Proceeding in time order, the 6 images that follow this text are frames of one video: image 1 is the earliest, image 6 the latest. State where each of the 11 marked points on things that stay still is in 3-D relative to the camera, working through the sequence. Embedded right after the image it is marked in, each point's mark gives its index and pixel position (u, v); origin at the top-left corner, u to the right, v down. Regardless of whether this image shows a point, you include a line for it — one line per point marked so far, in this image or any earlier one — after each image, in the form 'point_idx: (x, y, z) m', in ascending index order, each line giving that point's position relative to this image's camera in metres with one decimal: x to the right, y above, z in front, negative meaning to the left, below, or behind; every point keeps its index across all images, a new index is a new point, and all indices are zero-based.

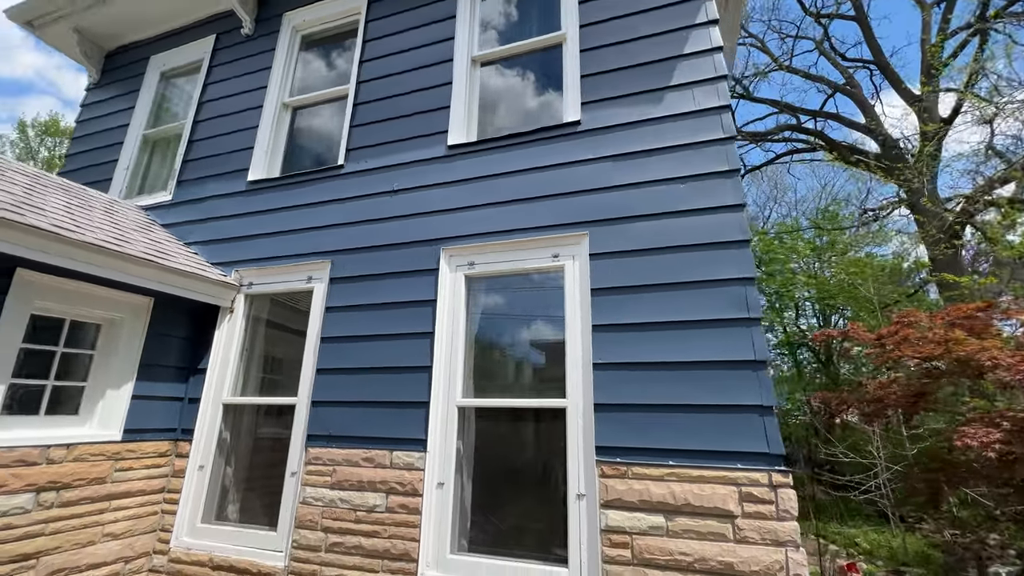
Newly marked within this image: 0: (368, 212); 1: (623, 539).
0: (-1.0, +0.5, +3.0) m
1: (+0.5, -1.1, +2.0) m
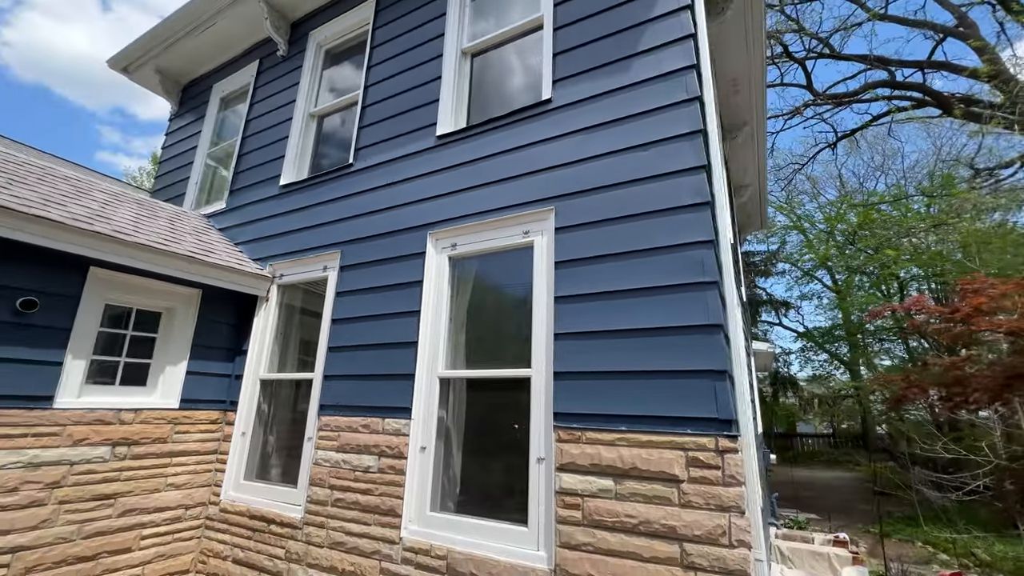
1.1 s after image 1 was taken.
0: (-1.0, +0.6, +3.3) m
1: (+0.3, -1.0, +2.0) m
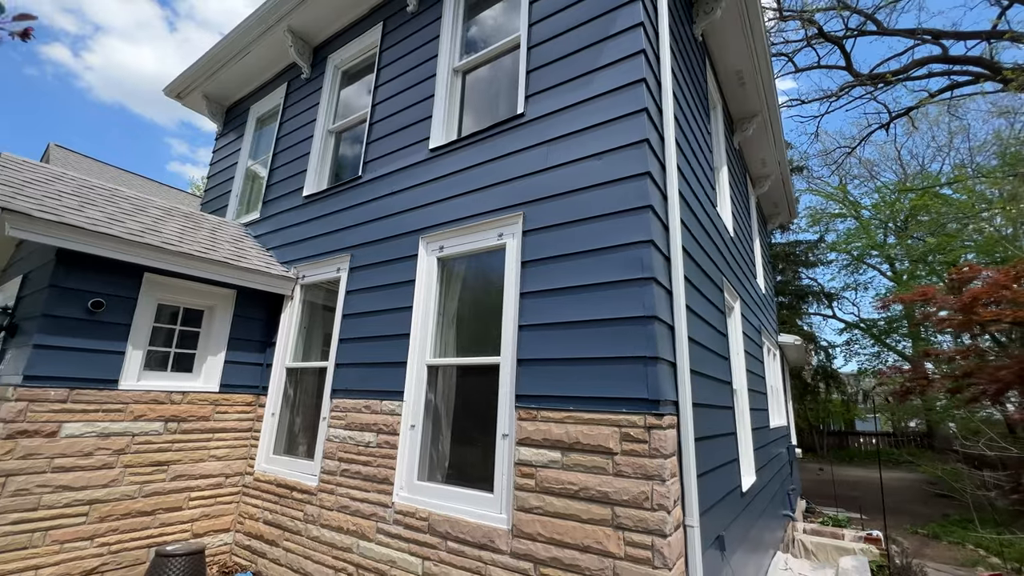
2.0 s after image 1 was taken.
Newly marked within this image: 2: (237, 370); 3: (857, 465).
0: (-1.1, +0.6, +3.7) m
1: (+0.1, -0.9, +2.3) m
2: (-2.4, -0.7, +3.9) m
3: (+13.1, -6.7, +17.1) m
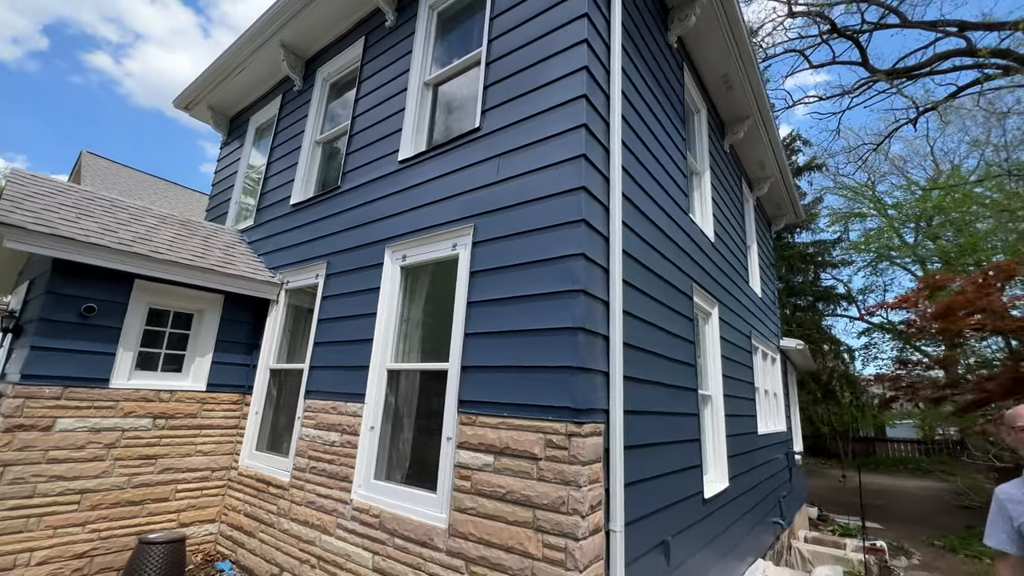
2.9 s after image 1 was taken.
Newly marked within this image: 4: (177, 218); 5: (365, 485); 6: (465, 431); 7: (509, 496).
0: (-1.4, +0.6, +3.9) m
1: (-0.2, -1.0, +2.4) m
2: (-2.6, -0.7, +4.1) m
3: (+13.5, -6.8, +16.6) m
4: (-3.5, +0.7, +4.7) m
5: (-1.0, -1.3, +2.9) m
6: (-0.3, -0.8, +2.5) m
7: (0.0, -1.0, +2.2) m
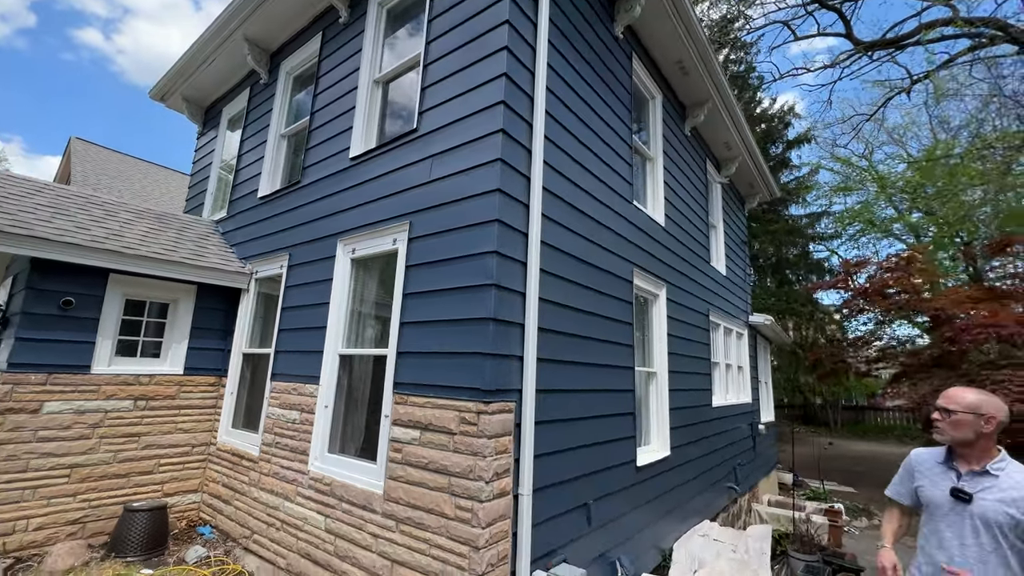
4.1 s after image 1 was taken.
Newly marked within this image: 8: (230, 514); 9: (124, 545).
0: (-1.8, +0.7, +4.1) m
1: (-0.7, -1.0, +2.7) m
2: (-3.0, -0.7, +4.4) m
3: (+13.3, -5.7, +17.1) m
4: (-3.9, +0.8, +4.9) m
5: (-1.4, -1.2, +3.3) m
6: (-0.7, -0.8, +2.8) m
7: (-0.5, -1.0, +2.5) m
8: (-2.4, -1.9, +3.8) m
9: (-3.0, -2.0, +3.5) m
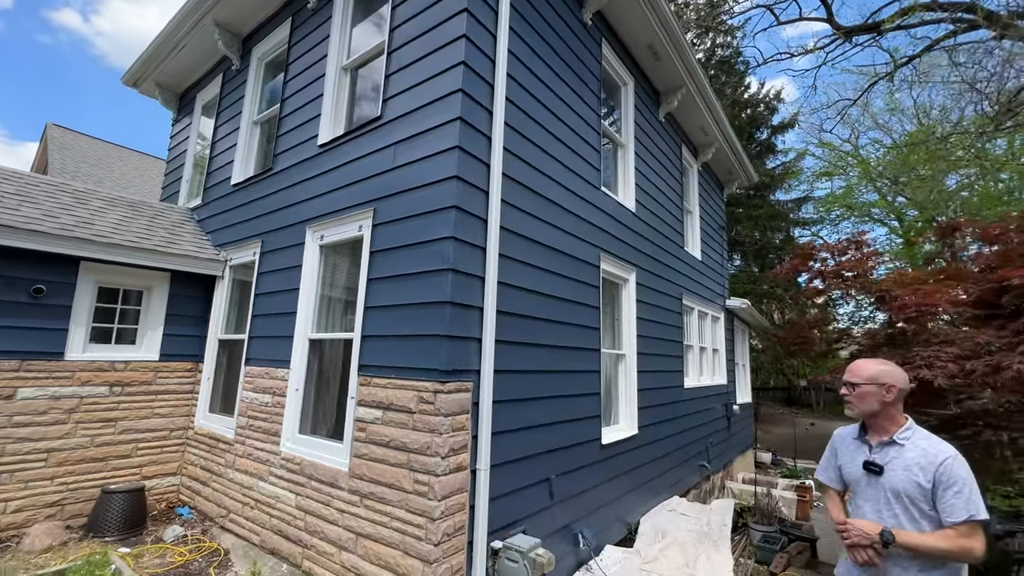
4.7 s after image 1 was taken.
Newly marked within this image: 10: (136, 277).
0: (-2.1, +0.8, +4.2) m
1: (-0.9, -0.9, +2.8) m
2: (-3.3, -0.5, +4.5) m
3: (+12.8, -5.1, +17.5) m
4: (-4.2, +1.0, +4.9) m
5: (-1.6, -1.1, +3.4) m
6: (-1.0, -0.7, +2.9) m
7: (-0.7, -0.9, +2.7) m
8: (-2.7, -1.8, +3.9) m
9: (-3.2, -1.9, +3.6) m
10: (-3.6, +0.1, +4.3) m
